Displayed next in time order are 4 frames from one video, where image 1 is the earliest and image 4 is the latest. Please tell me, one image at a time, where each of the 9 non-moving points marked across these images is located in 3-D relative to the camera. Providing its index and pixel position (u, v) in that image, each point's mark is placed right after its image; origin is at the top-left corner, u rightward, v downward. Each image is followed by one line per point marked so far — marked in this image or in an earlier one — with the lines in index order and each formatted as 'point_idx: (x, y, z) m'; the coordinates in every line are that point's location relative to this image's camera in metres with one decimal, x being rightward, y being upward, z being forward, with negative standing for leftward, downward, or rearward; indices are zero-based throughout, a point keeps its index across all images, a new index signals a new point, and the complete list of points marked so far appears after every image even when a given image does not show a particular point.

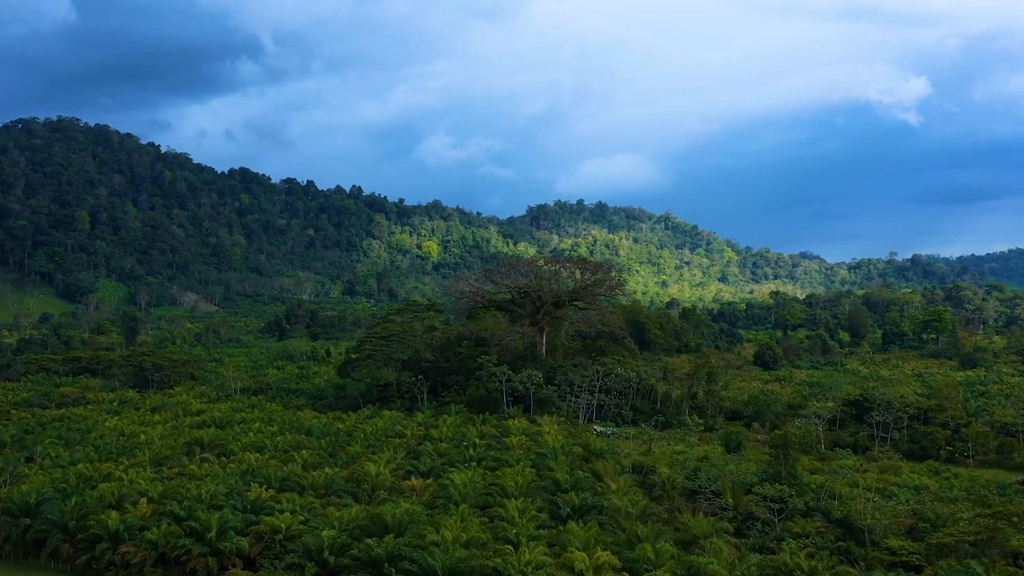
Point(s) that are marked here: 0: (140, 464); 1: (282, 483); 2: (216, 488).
0: (-10.9, -5.2, +19.8) m
1: (-5.9, -5.1, +17.4) m
2: (-7.4, -5.0, +16.7) m
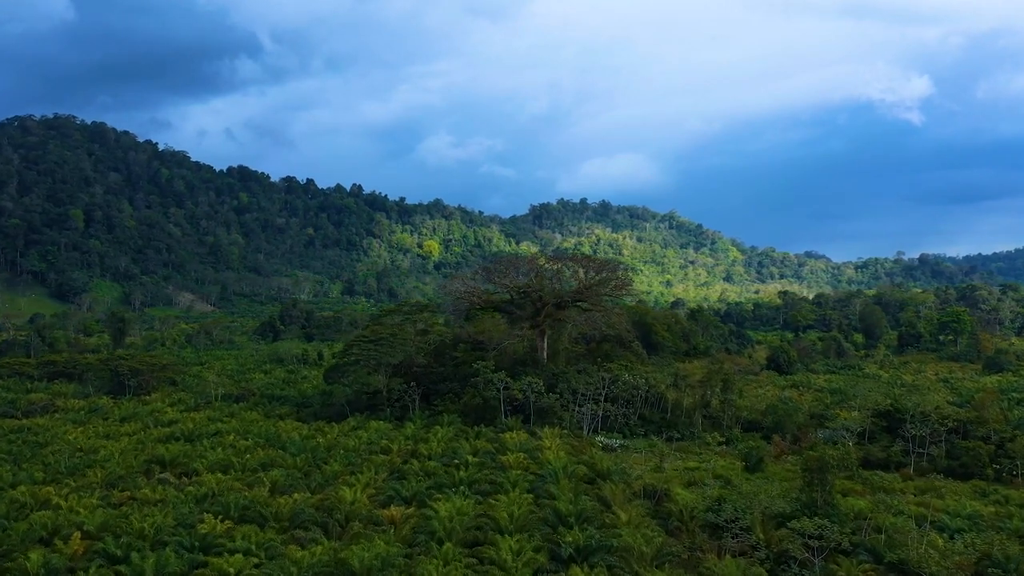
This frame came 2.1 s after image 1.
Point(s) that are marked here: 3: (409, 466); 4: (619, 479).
0: (-11.0, -5.2, +17.5) m
1: (-6.1, -5.1, +15.1) m
2: (-7.5, -5.0, +14.5) m
3: (-2.9, -5.0, +18.9) m
4: (+2.9, -5.1, +18.0) m
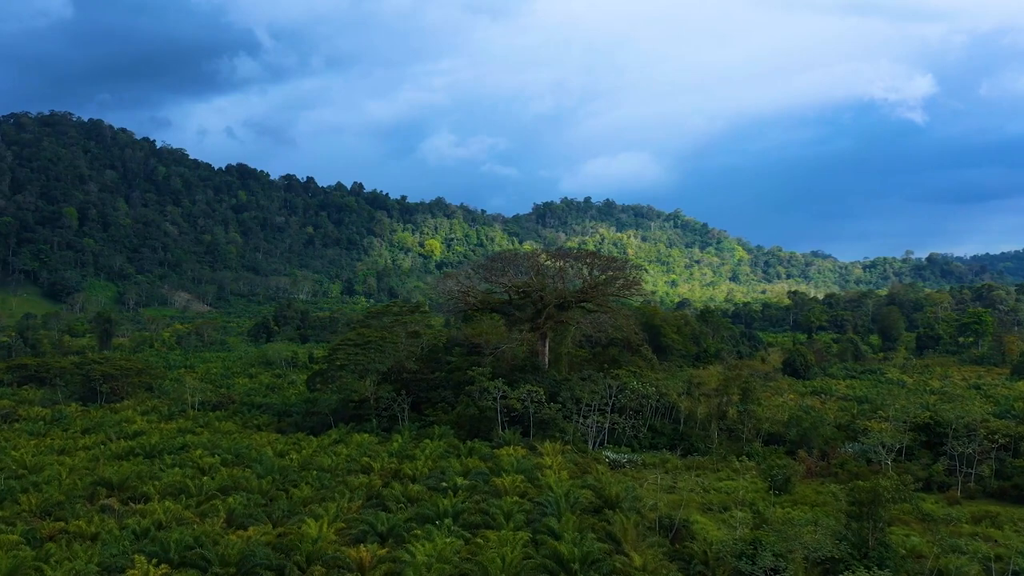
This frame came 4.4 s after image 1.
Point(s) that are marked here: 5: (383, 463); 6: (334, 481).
0: (-11.2, -5.1, +15.2) m
1: (-6.2, -5.0, +12.7) m
2: (-7.7, -5.0, +12.1) m
3: (-3.0, -5.0, +16.5) m
4: (+2.7, -5.1, +15.6) m
5: (-3.7, -5.0, +19.3) m
6: (-4.7, -5.1, +17.7) m
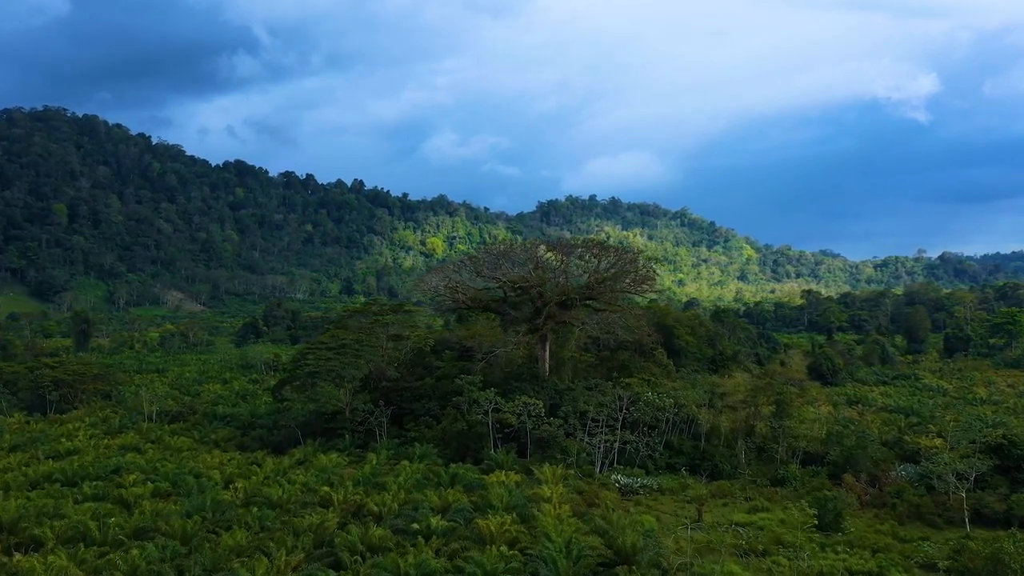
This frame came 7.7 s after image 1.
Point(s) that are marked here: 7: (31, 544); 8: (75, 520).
0: (-11.4, -5.0, +11.7) m
1: (-6.5, -4.9, +9.3) m
2: (-7.9, -4.8, +8.6) m
3: (-3.3, -4.8, +13.0) m
4: (+2.5, -4.9, +12.0) m
5: (-3.9, -4.9, +15.8) m
6: (-4.9, -4.9, +14.3) m
7: (-9.5, -5.0, +13.3) m
8: (-9.1, -4.8, +14.1) m
